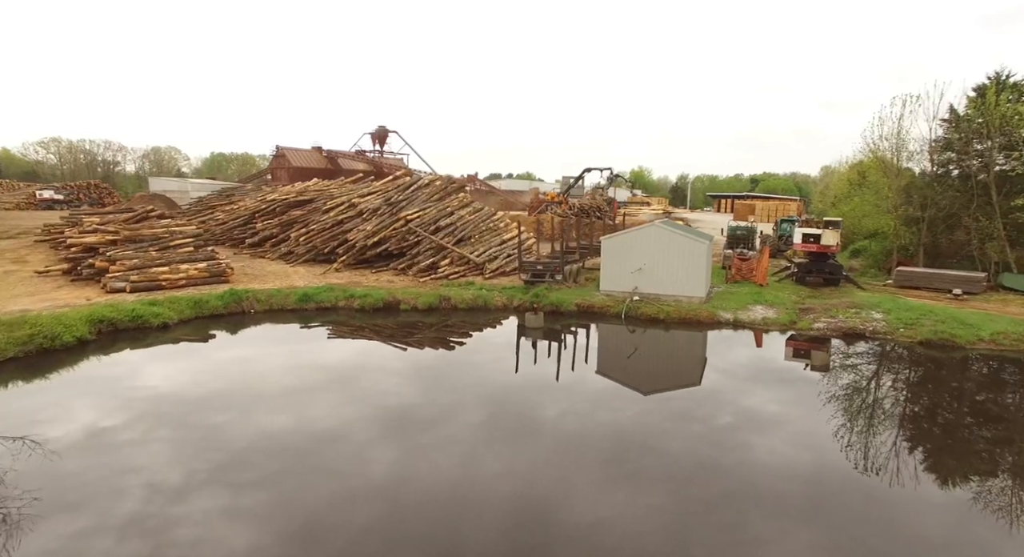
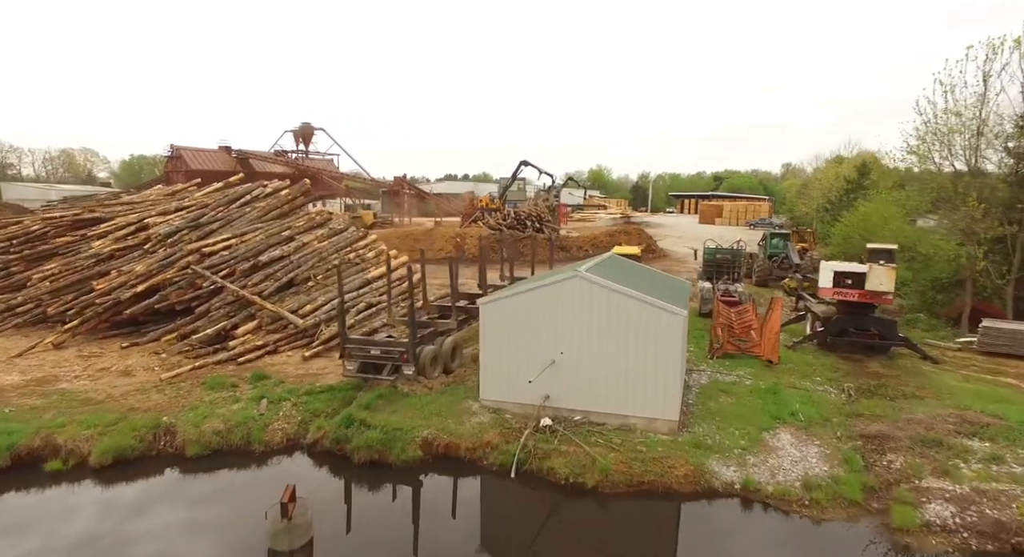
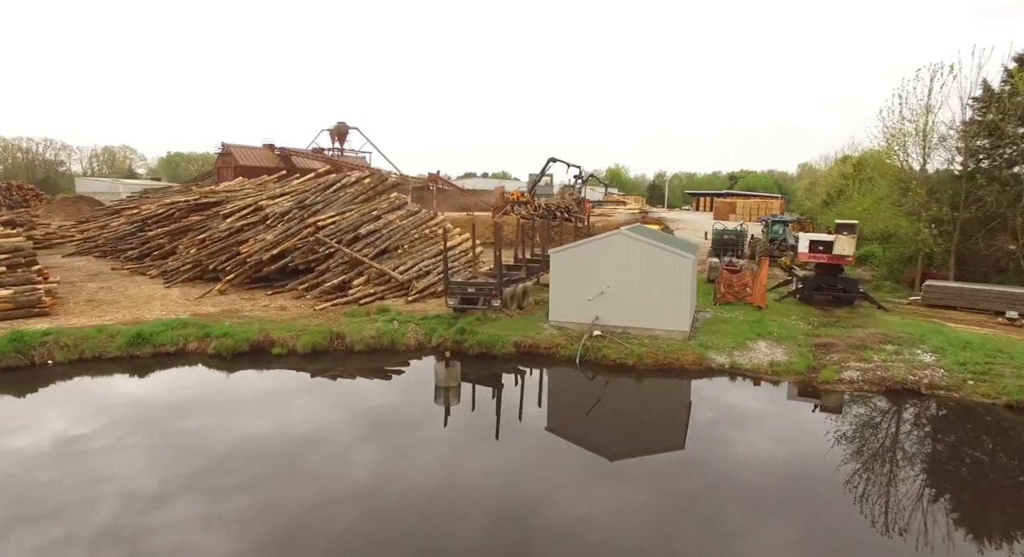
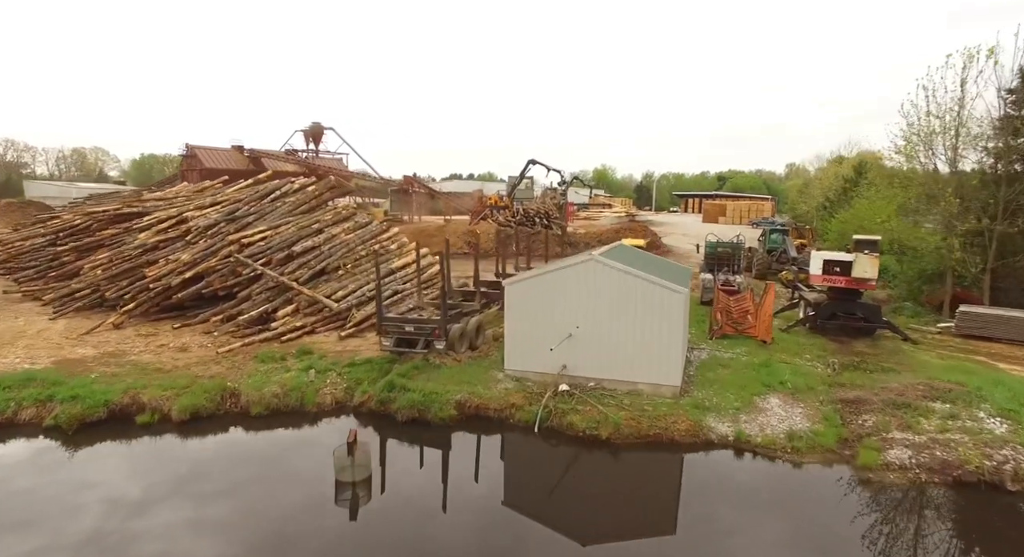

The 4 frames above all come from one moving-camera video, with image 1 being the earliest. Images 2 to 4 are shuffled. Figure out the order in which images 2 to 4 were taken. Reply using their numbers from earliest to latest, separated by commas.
3, 4, 2
